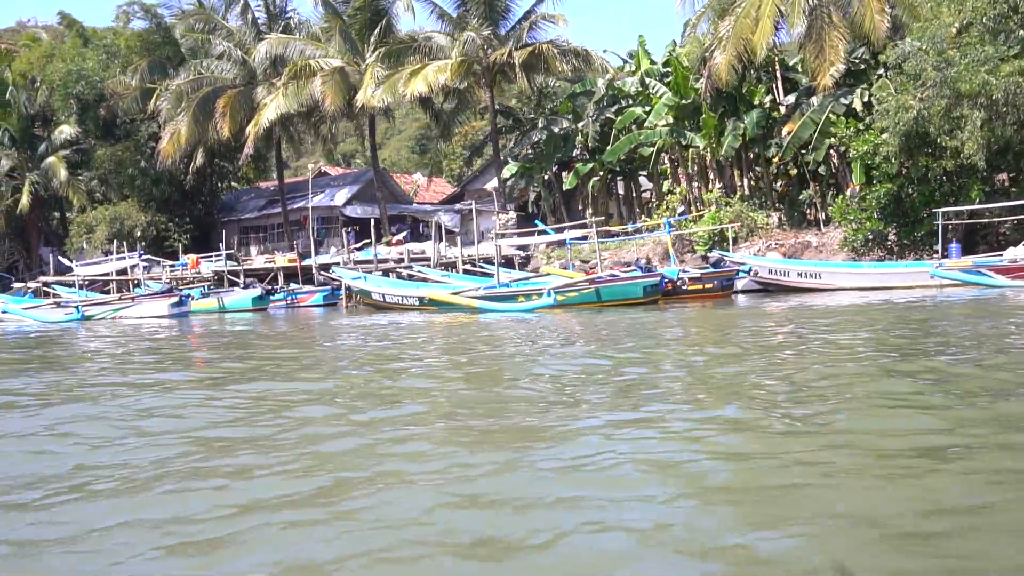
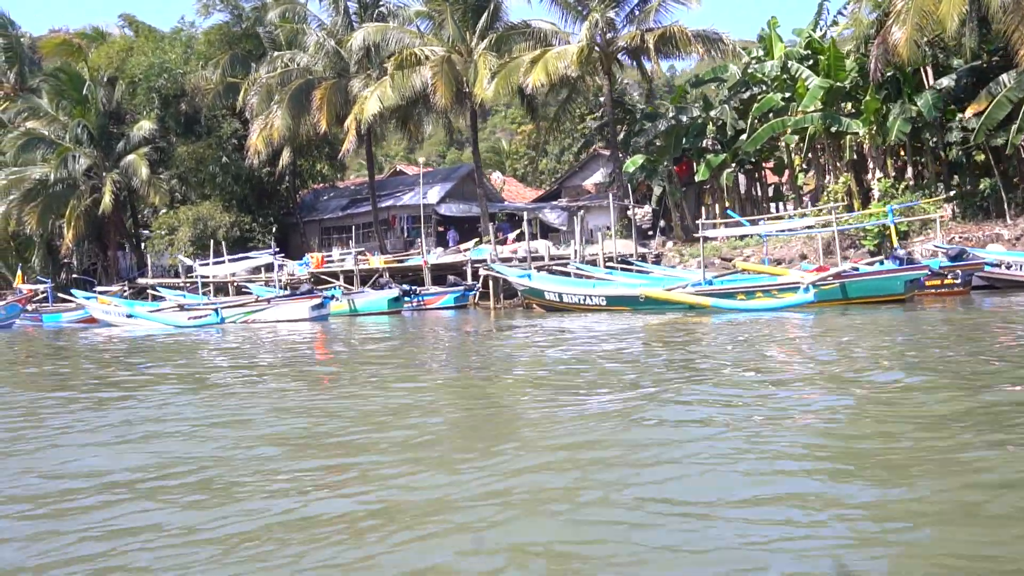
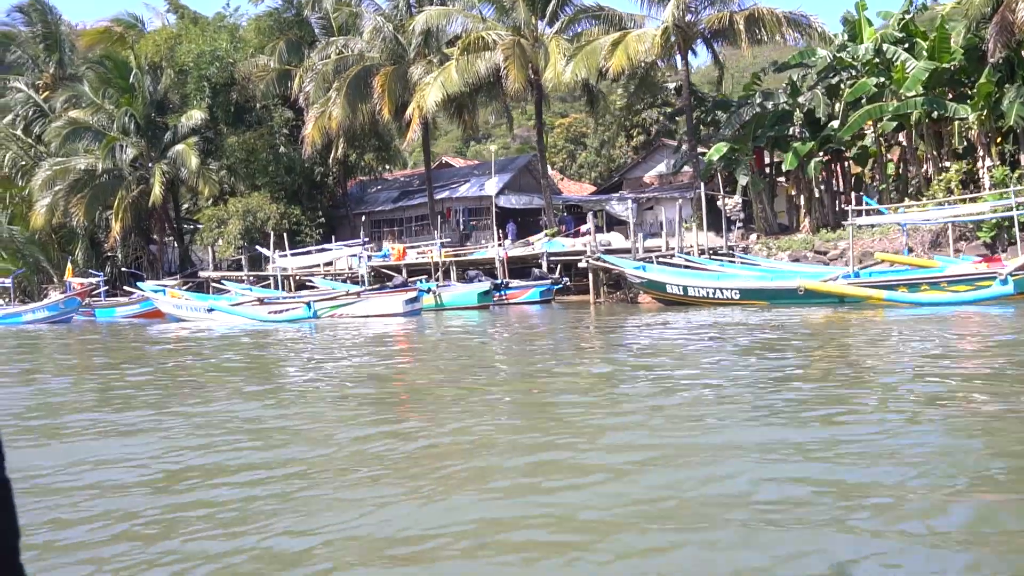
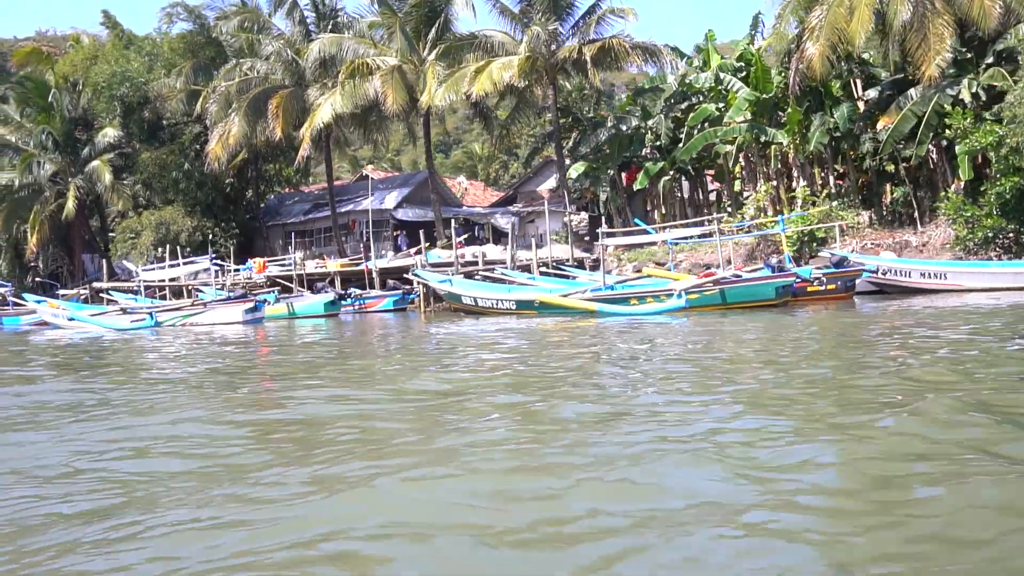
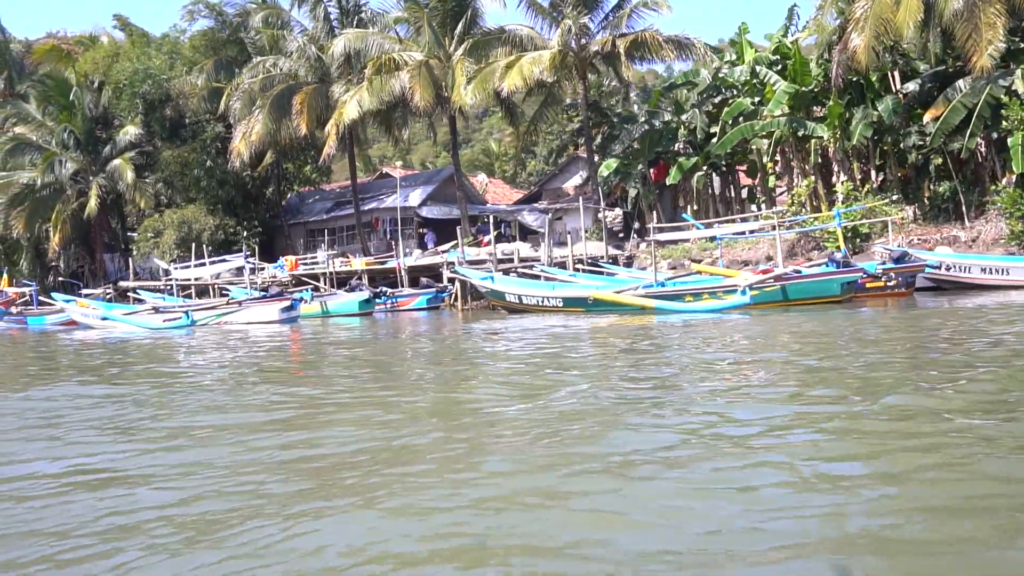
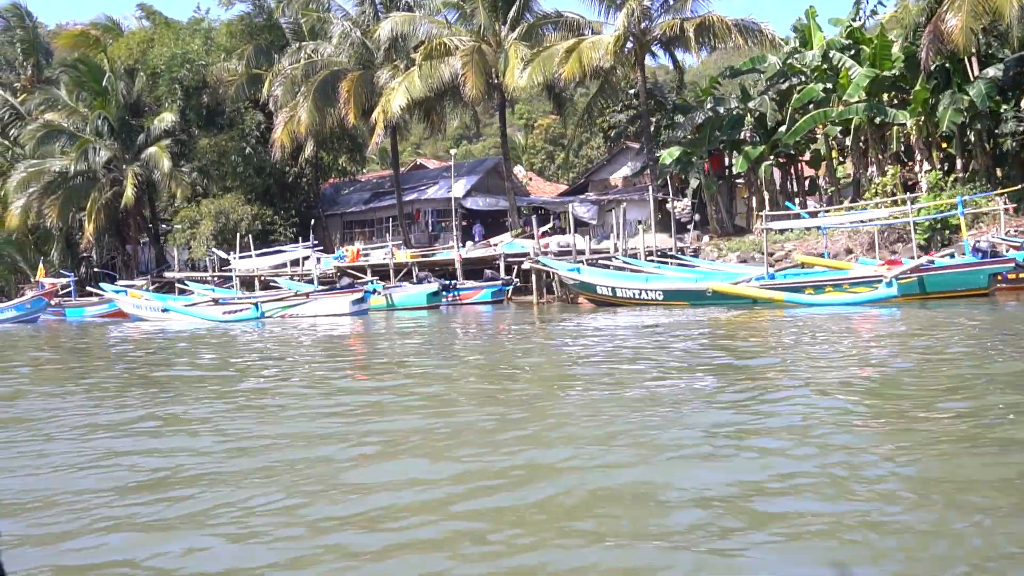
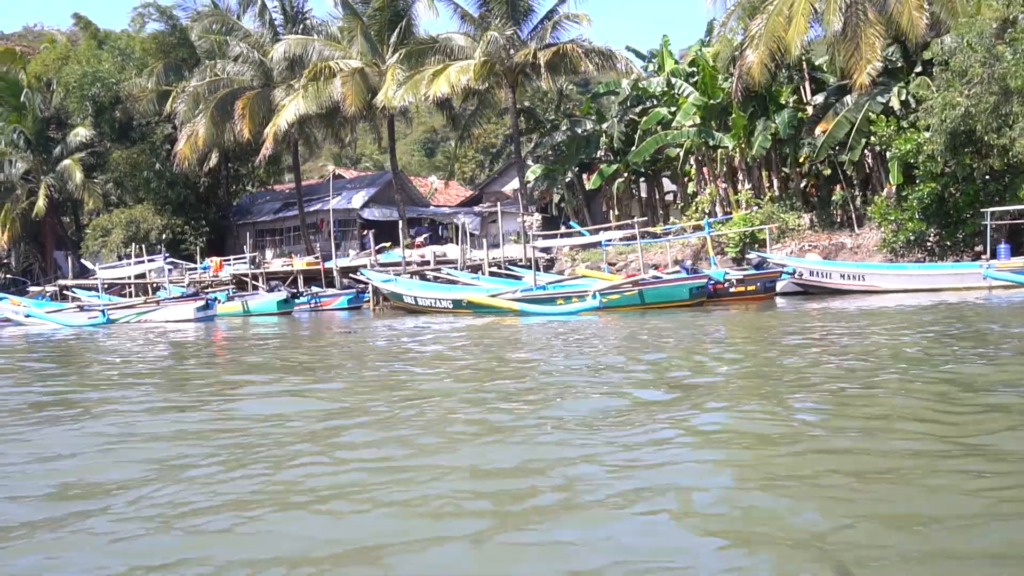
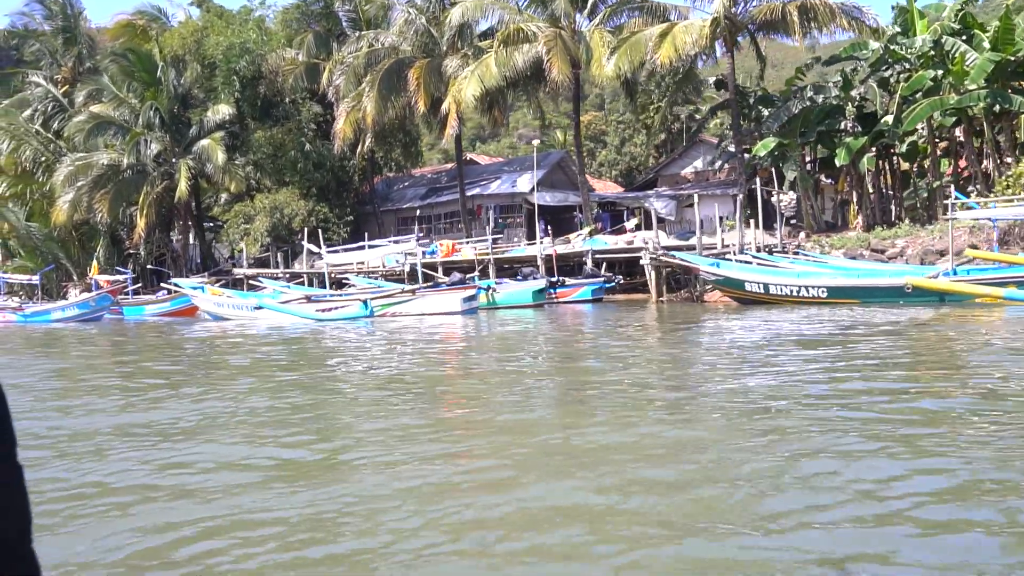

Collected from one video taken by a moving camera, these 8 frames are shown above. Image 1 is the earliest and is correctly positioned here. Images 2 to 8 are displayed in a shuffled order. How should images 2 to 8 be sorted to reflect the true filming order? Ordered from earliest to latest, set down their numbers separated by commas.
7, 4, 5, 2, 6, 3, 8
